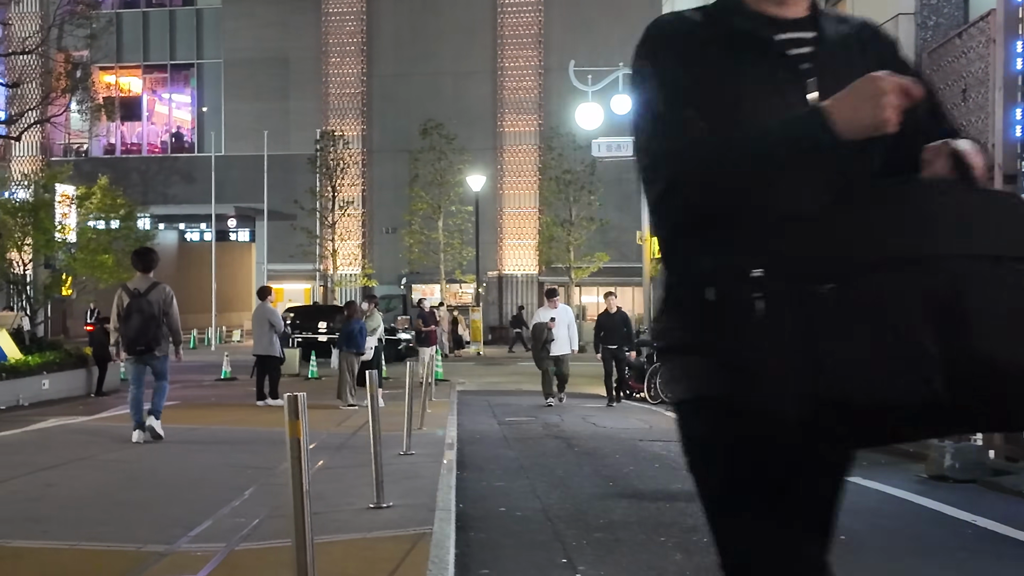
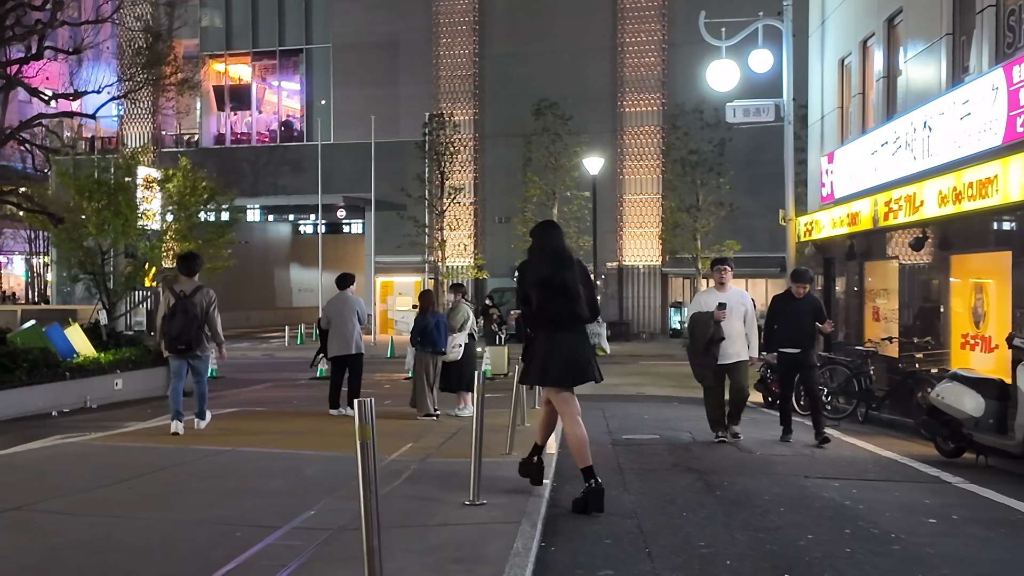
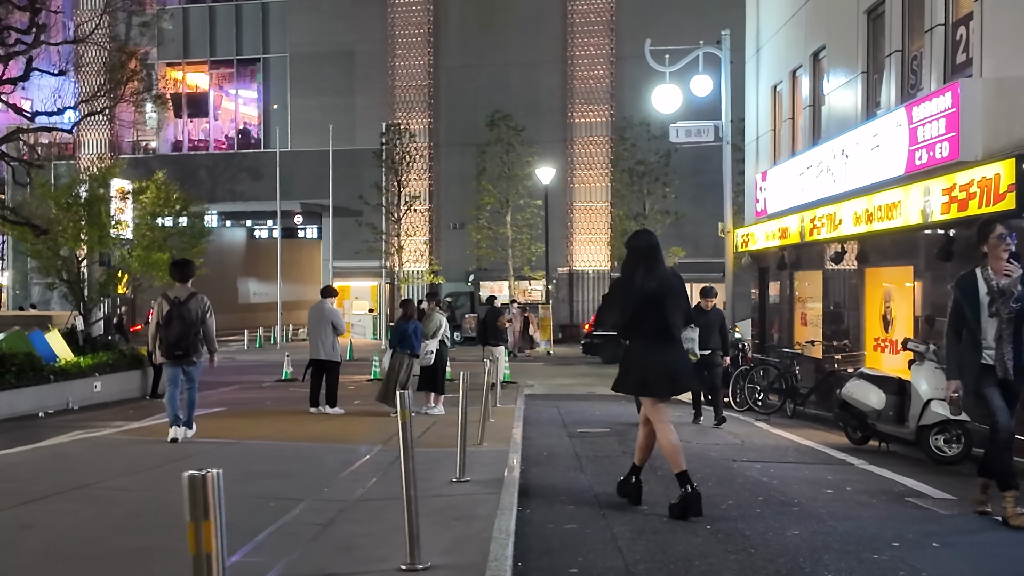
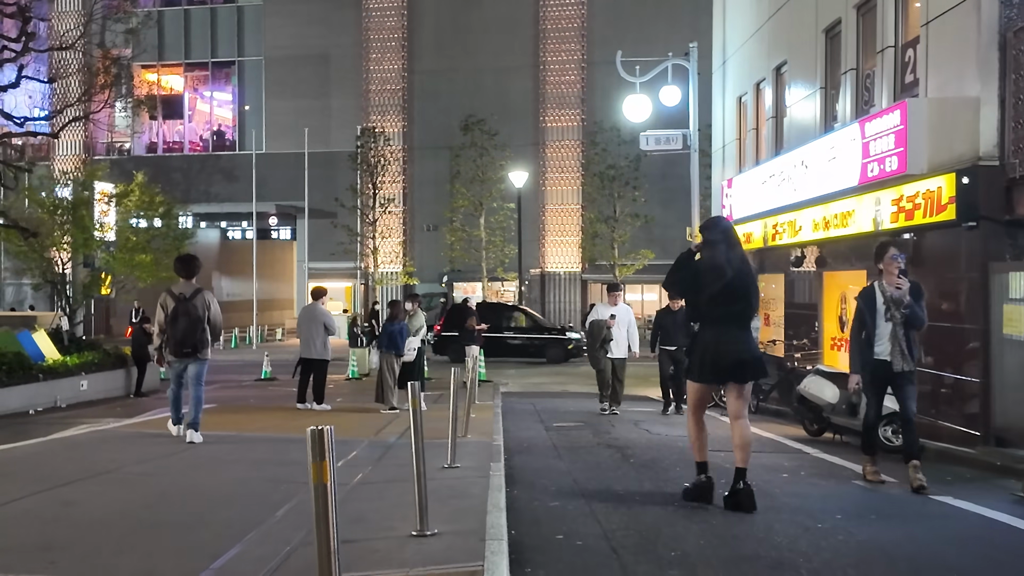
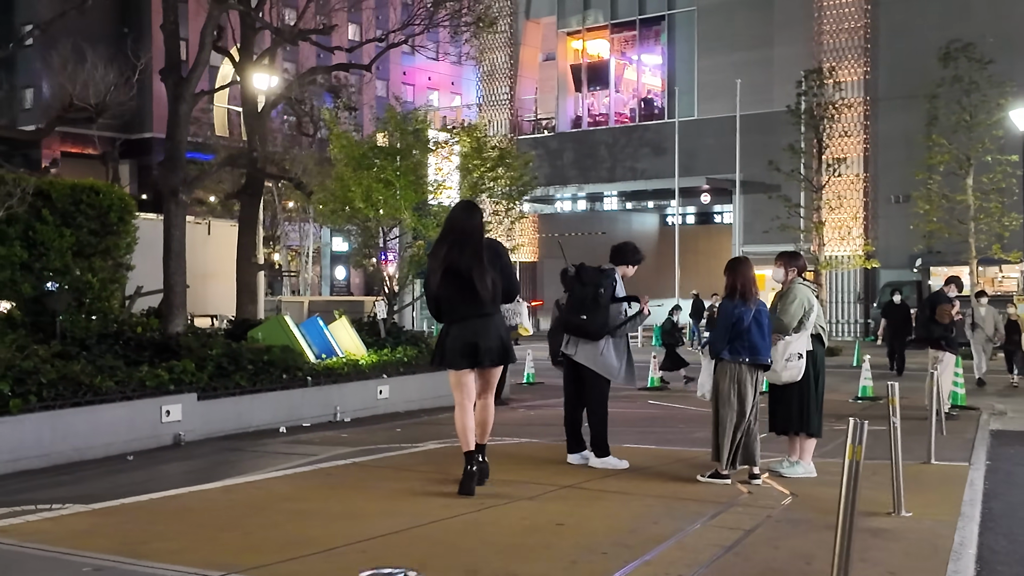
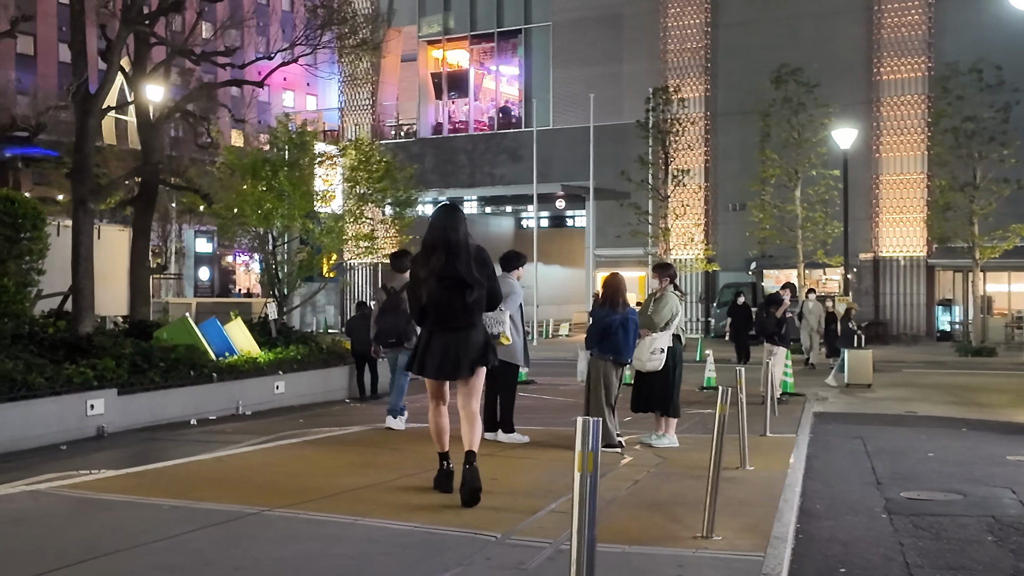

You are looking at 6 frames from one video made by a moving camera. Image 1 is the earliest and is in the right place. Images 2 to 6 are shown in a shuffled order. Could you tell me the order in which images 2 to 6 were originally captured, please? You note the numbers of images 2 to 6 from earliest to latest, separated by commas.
4, 3, 2, 6, 5
